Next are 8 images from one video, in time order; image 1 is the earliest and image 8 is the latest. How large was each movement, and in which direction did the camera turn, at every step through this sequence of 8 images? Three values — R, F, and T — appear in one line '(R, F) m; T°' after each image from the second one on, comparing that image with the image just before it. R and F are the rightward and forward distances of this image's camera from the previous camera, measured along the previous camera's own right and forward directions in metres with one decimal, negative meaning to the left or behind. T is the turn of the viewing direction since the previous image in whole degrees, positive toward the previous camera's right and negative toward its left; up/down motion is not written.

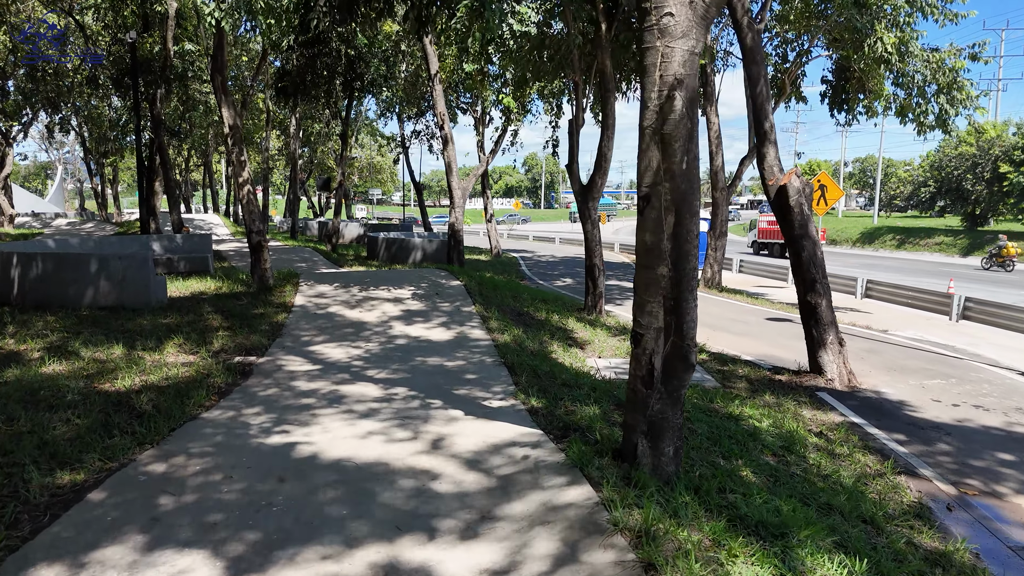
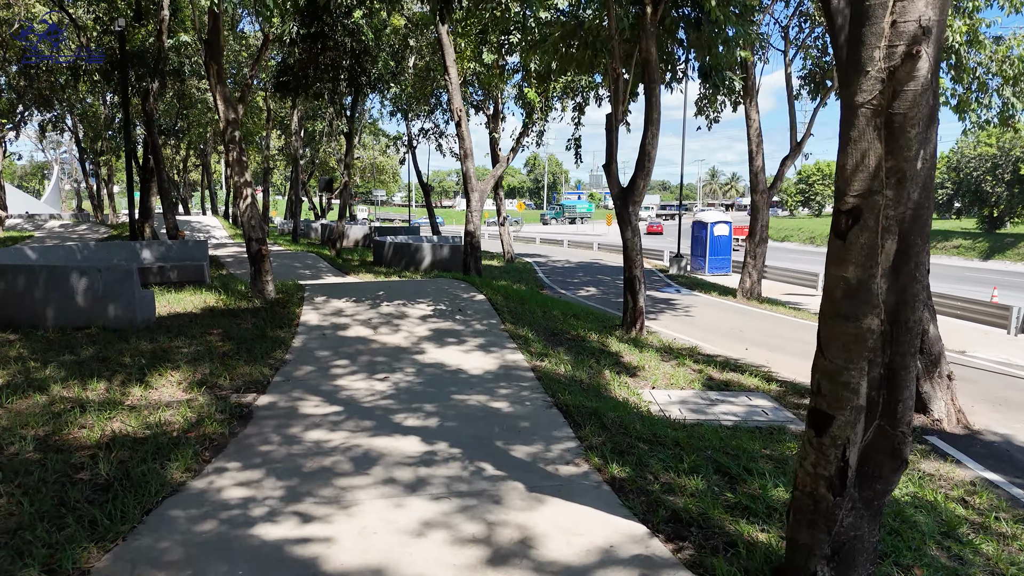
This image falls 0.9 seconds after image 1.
(-0.4, +1.2) m; 0°
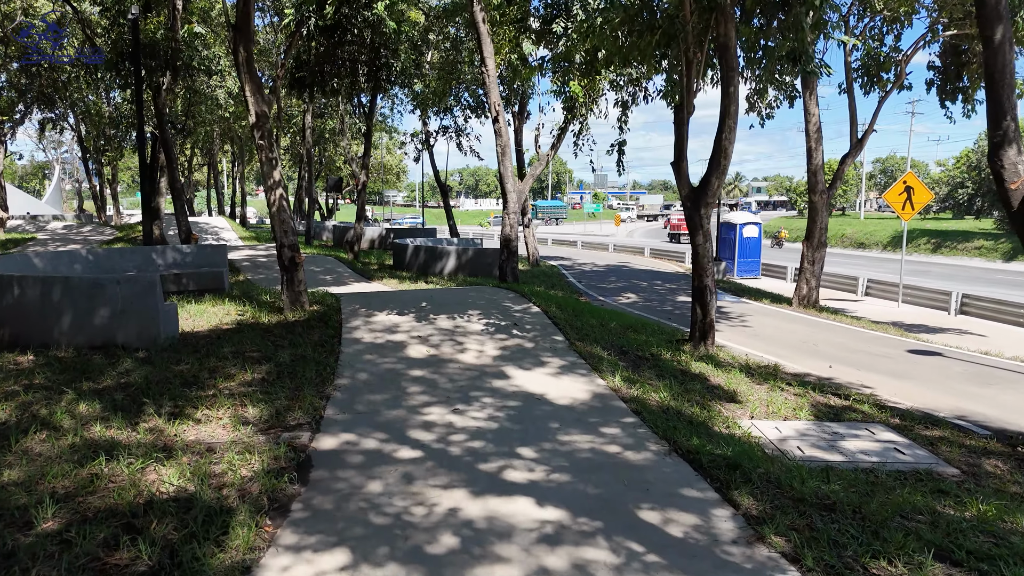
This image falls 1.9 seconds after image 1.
(-0.7, +0.9) m; 0°
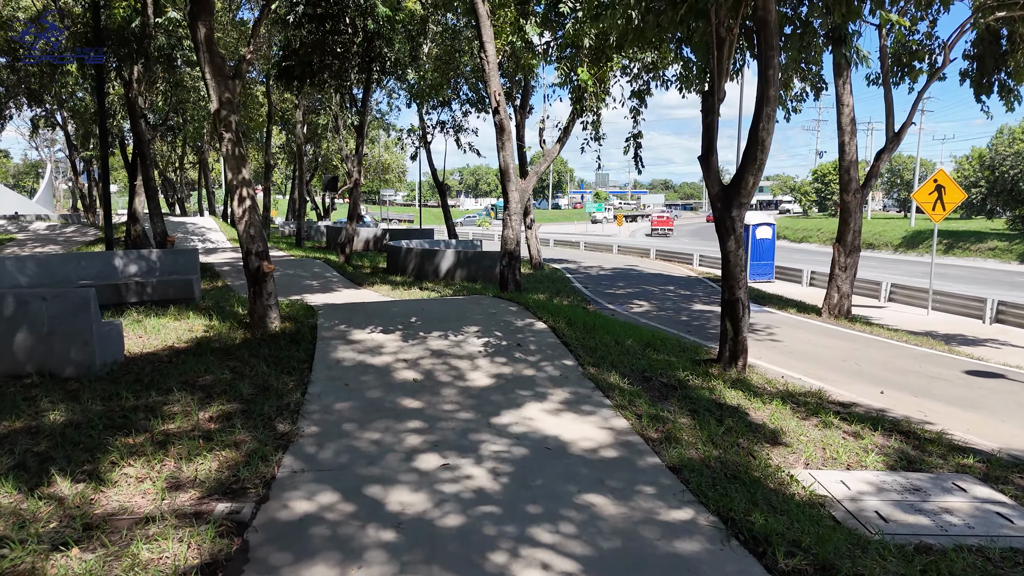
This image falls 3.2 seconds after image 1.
(0.0, +1.1) m; 0°
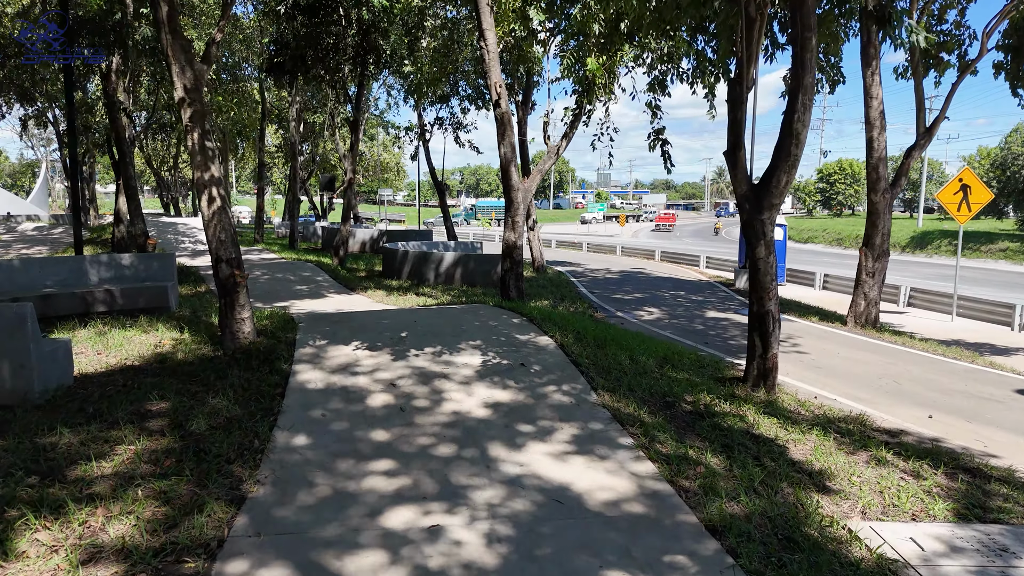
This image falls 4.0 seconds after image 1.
(0.0, +0.8) m; 0°
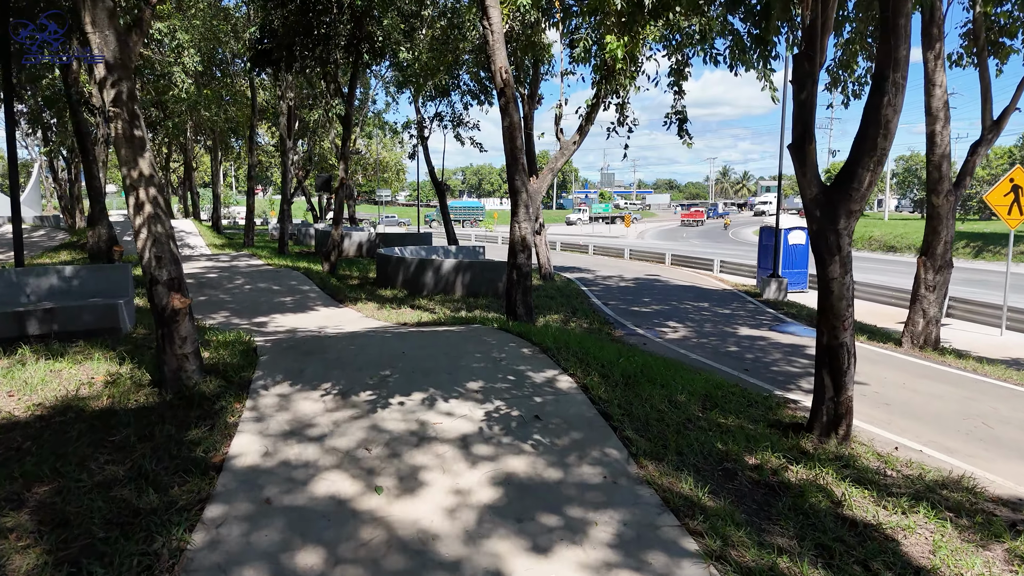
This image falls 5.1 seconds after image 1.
(-0.1, +1.3) m; 0°
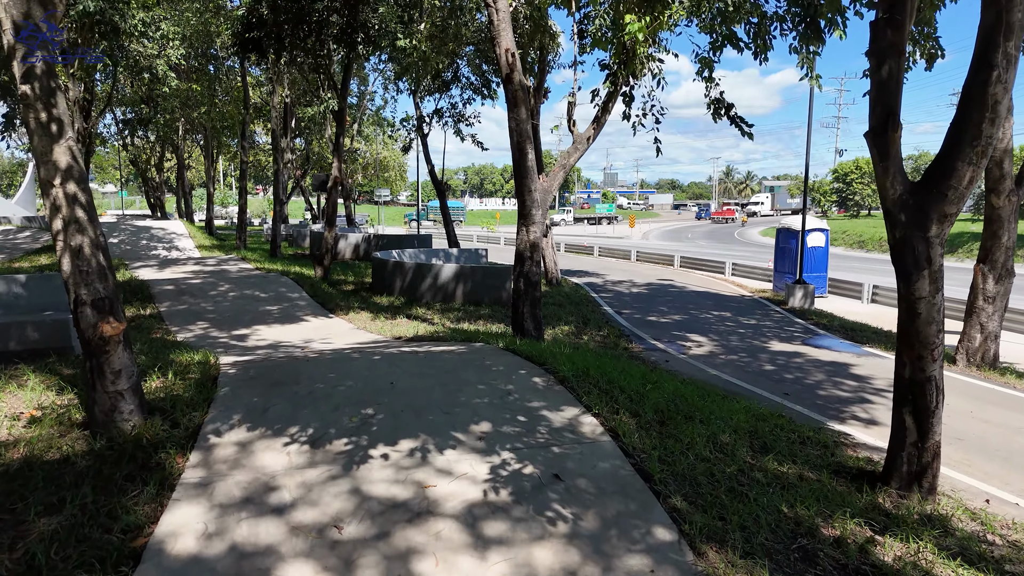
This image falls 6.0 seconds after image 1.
(-0.1, +1.0) m; 0°
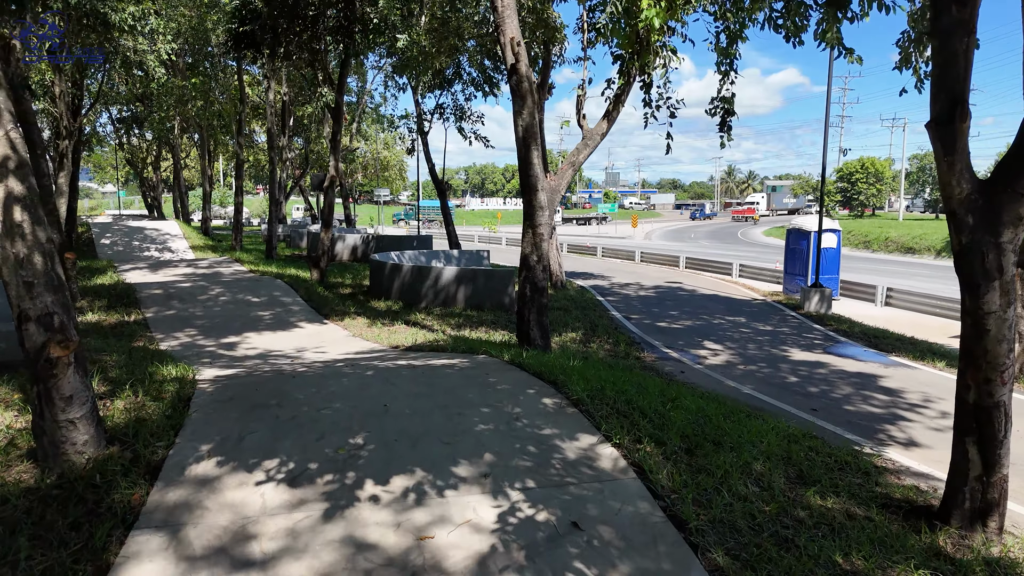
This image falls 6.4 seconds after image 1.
(0.0, +0.5) m; 0°
